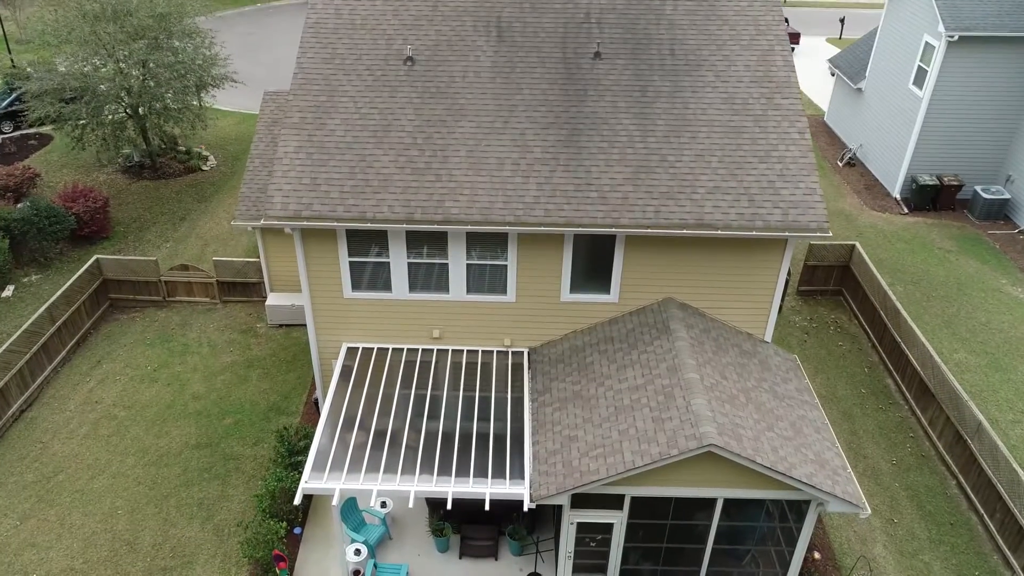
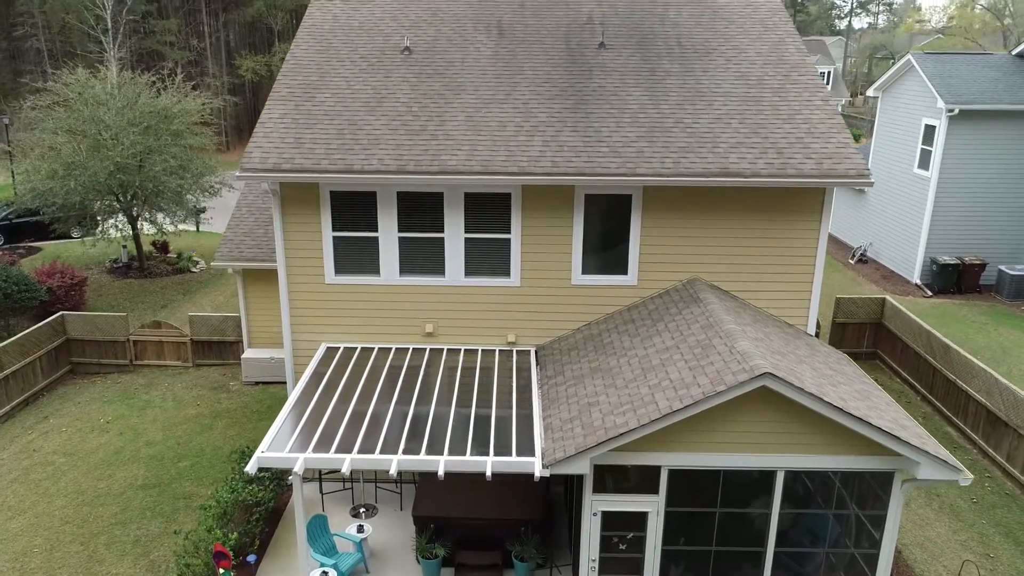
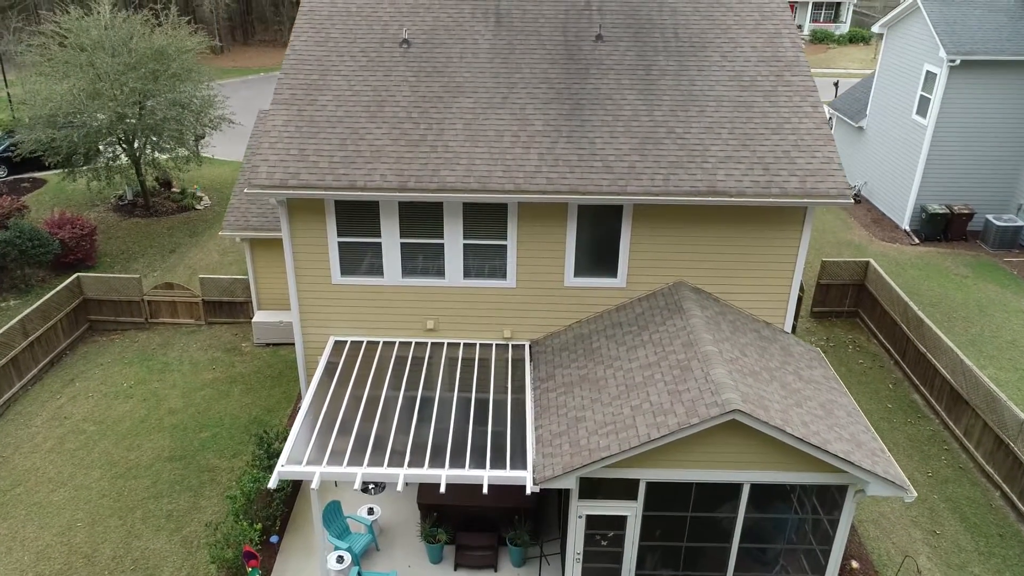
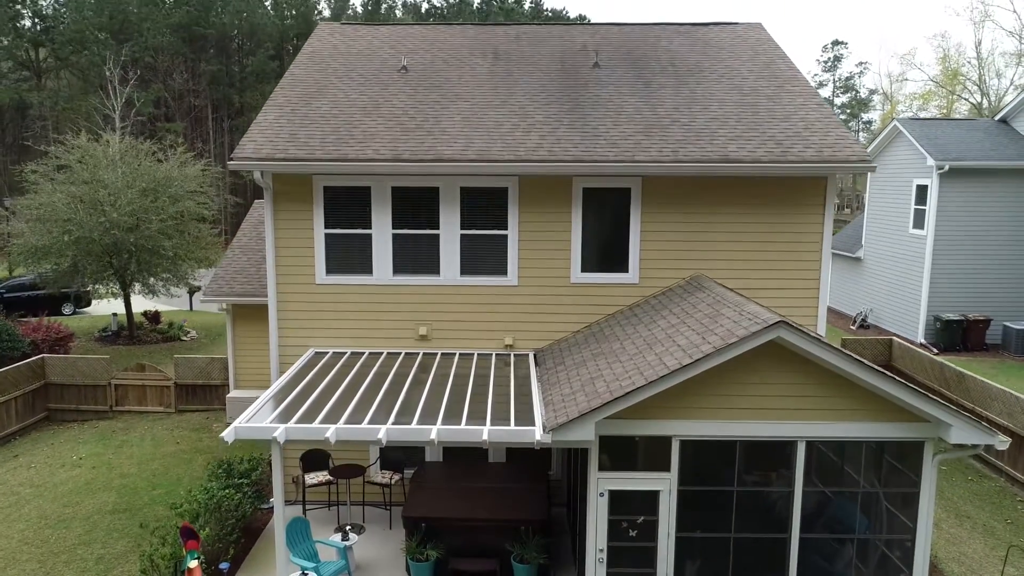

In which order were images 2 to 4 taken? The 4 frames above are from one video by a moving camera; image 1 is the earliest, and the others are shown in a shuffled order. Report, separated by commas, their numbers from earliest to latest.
3, 2, 4
